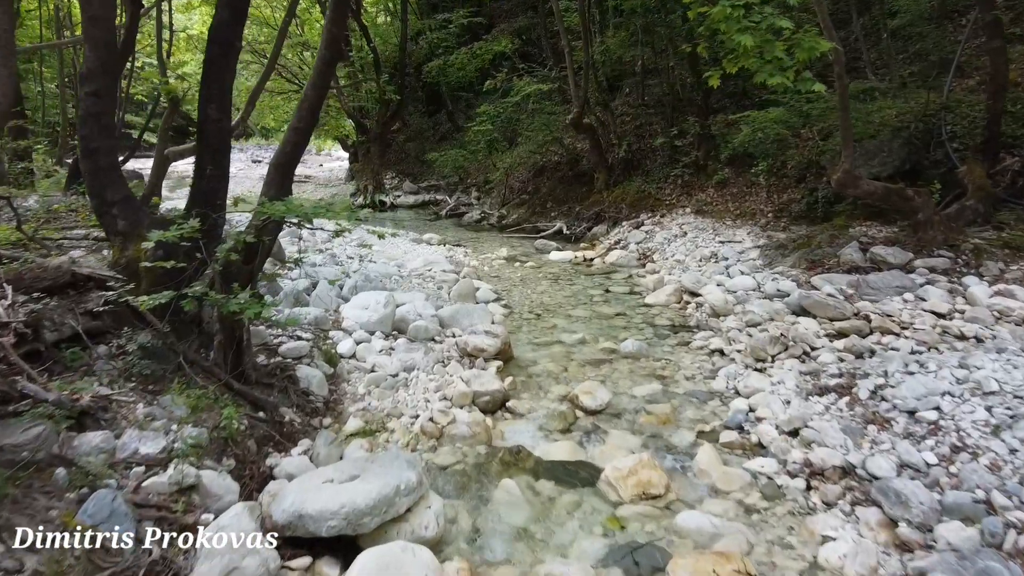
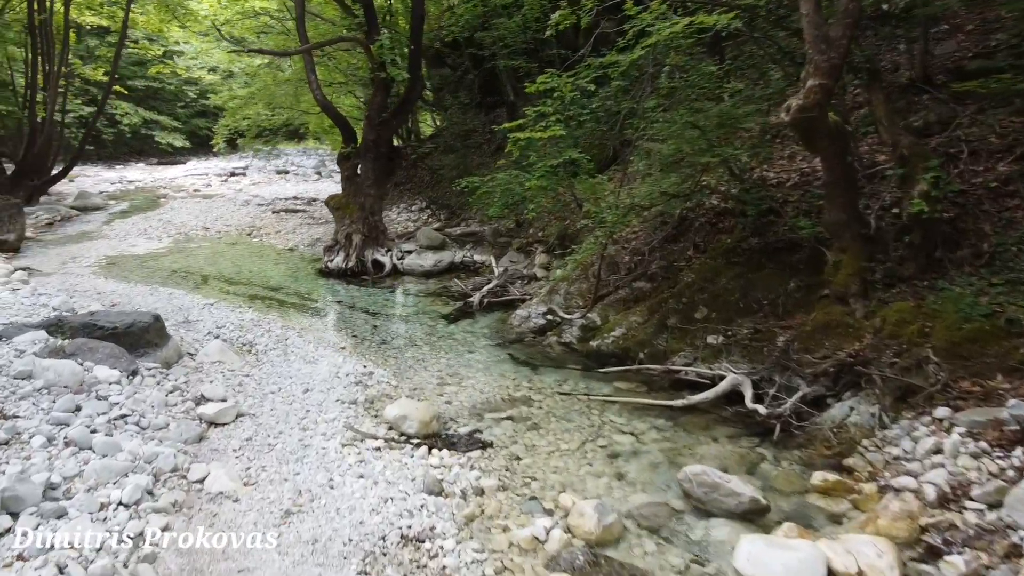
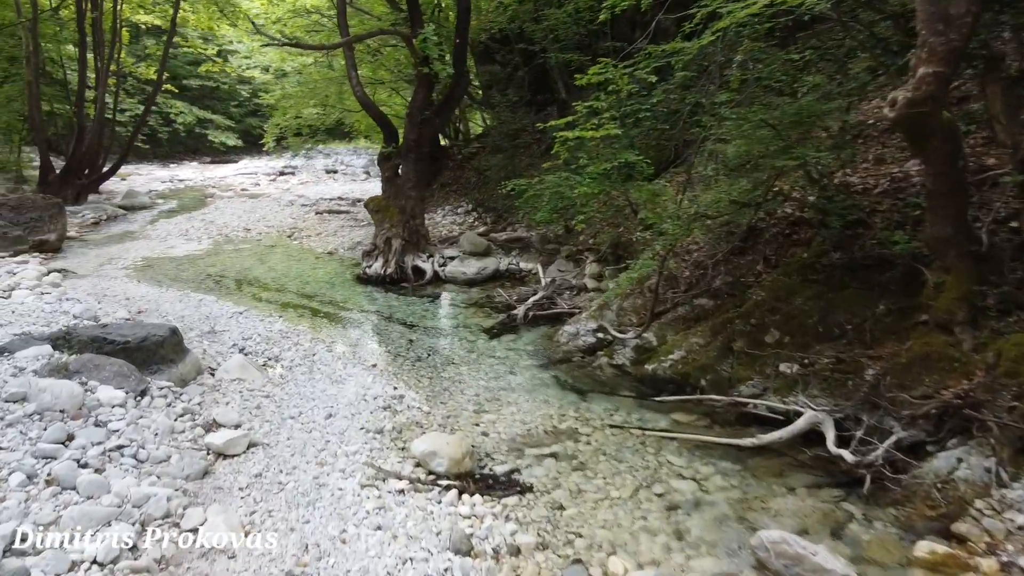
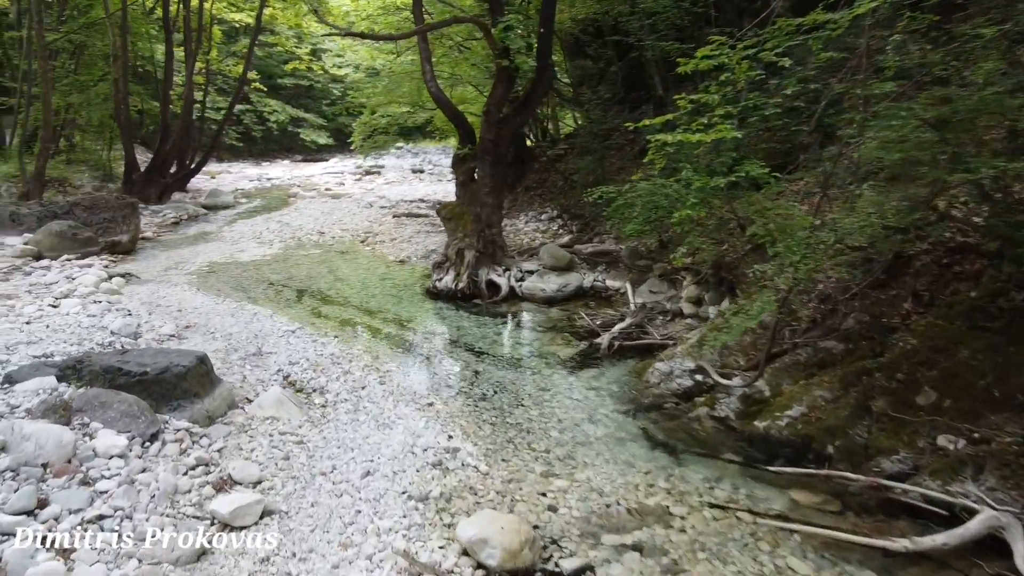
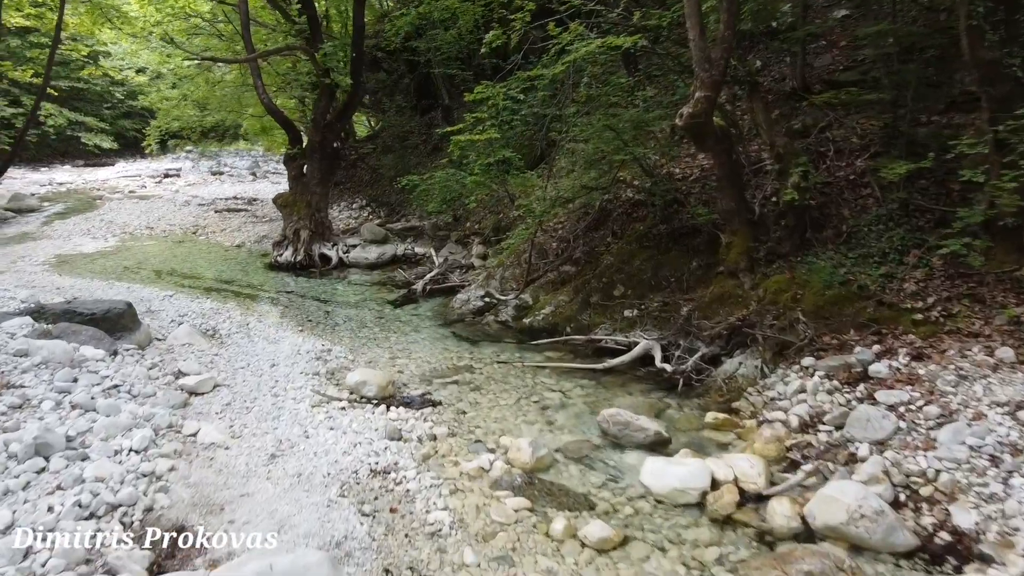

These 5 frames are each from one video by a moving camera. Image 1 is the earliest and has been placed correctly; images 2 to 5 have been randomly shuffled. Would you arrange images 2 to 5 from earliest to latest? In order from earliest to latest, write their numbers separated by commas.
5, 2, 3, 4
